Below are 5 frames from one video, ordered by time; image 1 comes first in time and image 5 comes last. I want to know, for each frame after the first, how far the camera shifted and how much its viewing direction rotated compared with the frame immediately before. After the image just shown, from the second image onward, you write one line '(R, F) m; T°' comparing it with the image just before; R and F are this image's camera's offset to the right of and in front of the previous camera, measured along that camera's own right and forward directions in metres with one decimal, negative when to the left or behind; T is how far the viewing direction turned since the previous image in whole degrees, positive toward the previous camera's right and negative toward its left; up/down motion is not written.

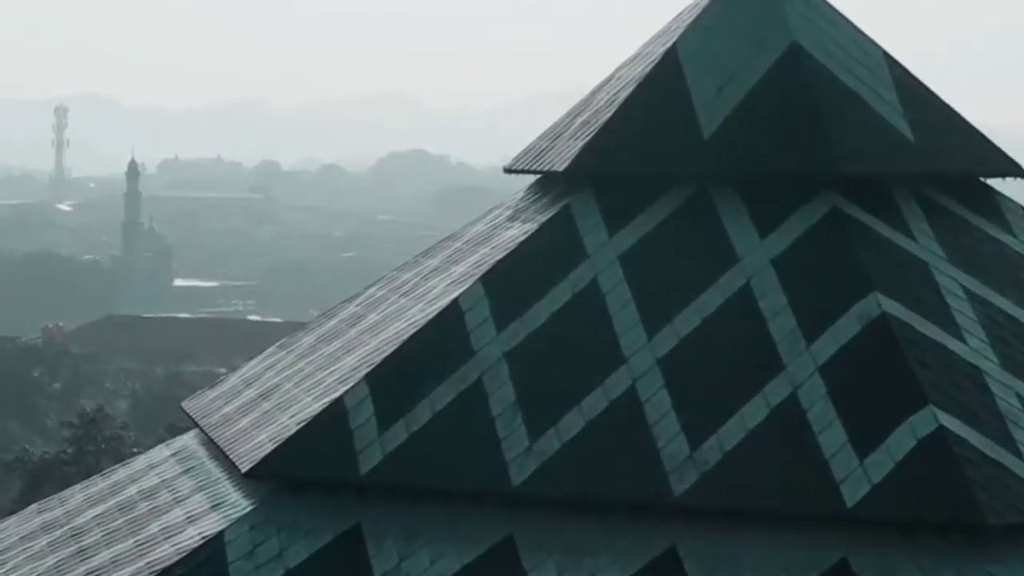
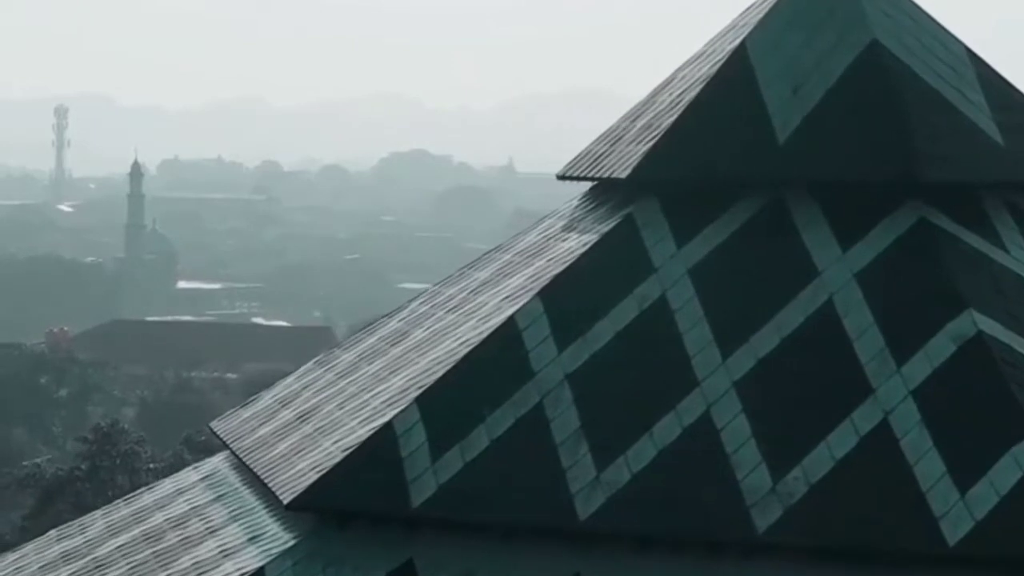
(-0.5, +0.8) m; 0°
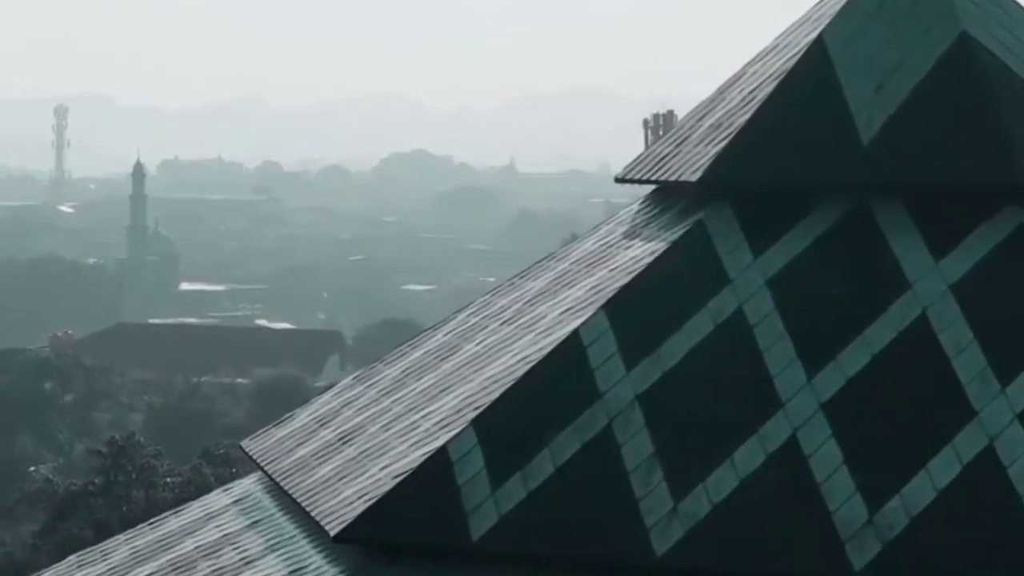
(-0.5, +0.8) m; 0°
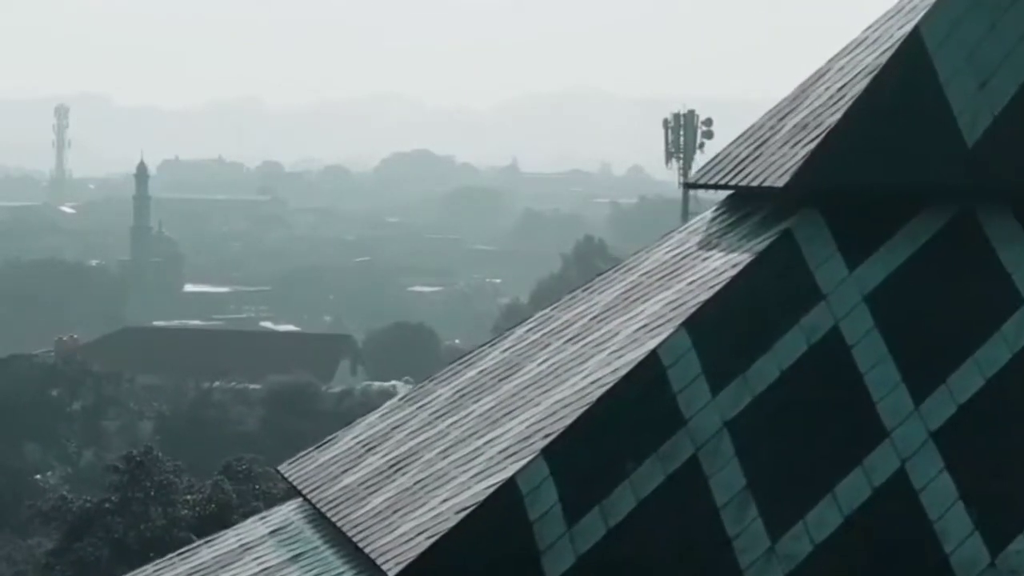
(-0.5, +0.8) m; 0°
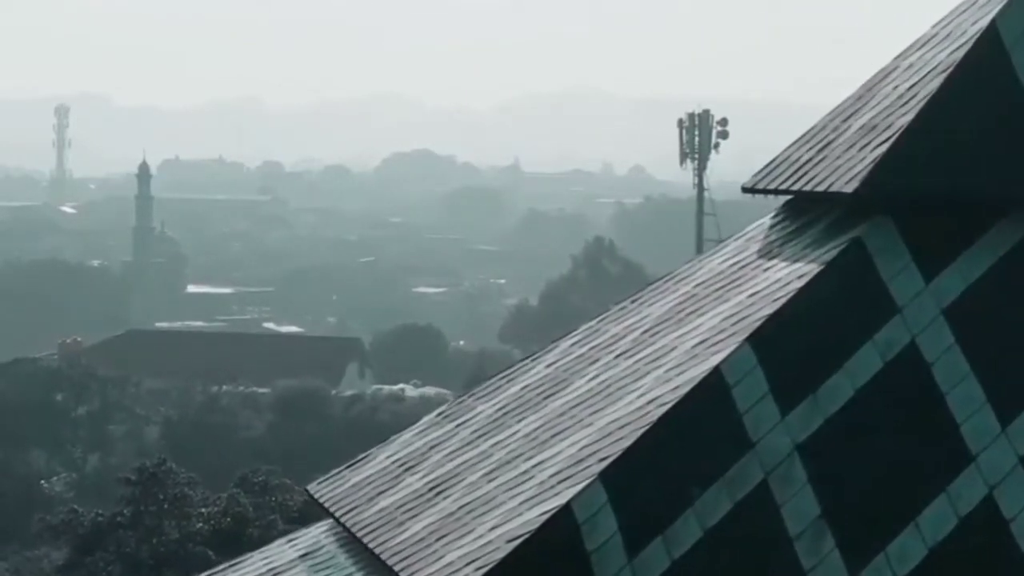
(-0.4, +0.6) m; 0°
